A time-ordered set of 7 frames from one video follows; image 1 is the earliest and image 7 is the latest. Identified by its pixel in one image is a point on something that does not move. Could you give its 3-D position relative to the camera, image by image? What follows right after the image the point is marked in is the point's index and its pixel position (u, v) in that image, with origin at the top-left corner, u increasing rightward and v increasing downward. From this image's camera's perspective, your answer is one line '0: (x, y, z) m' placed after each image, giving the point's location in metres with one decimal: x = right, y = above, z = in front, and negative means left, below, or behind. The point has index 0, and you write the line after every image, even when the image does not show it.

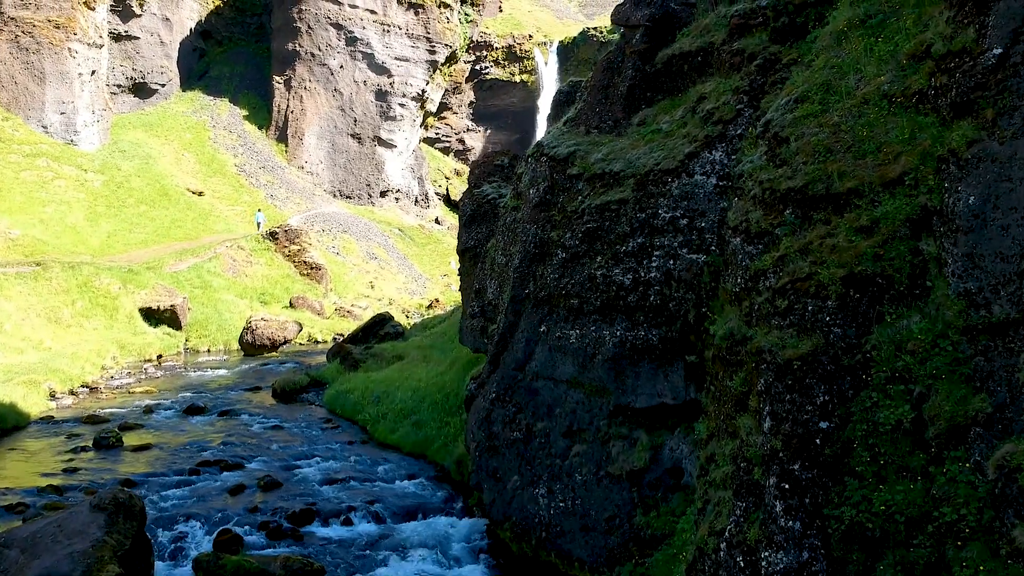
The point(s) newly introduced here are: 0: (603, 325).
0: (+1.0, -0.4, +10.3) m
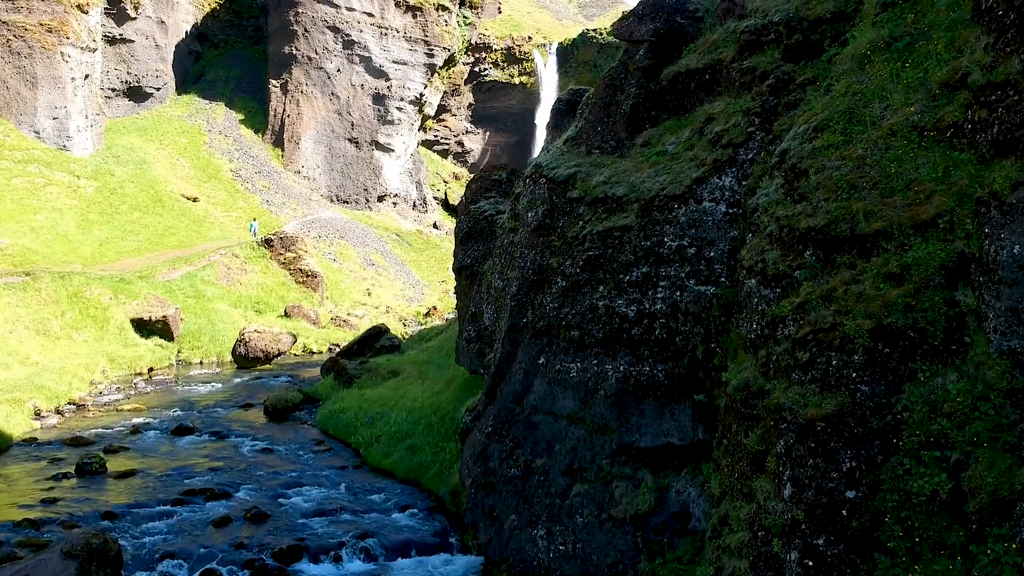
0: (+1.0, -0.7, +9.7) m
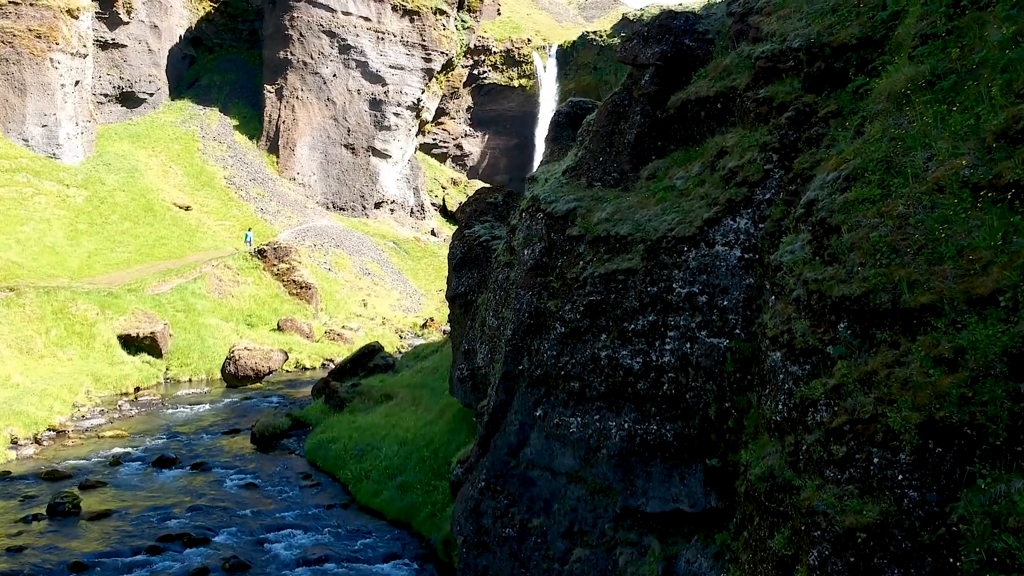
0: (+0.9, -1.2, +8.9) m
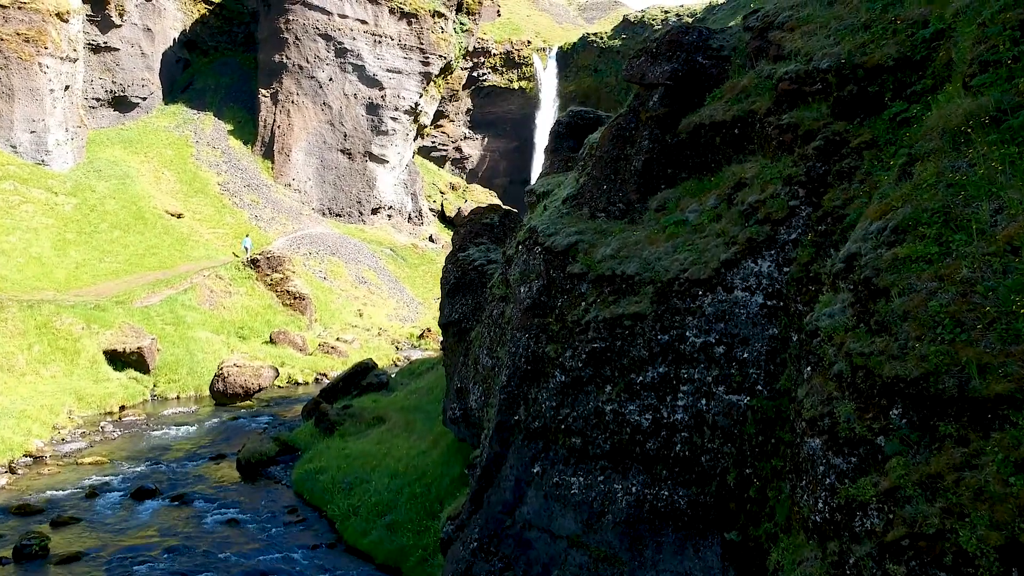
0: (+0.9, -1.6, +8.0) m
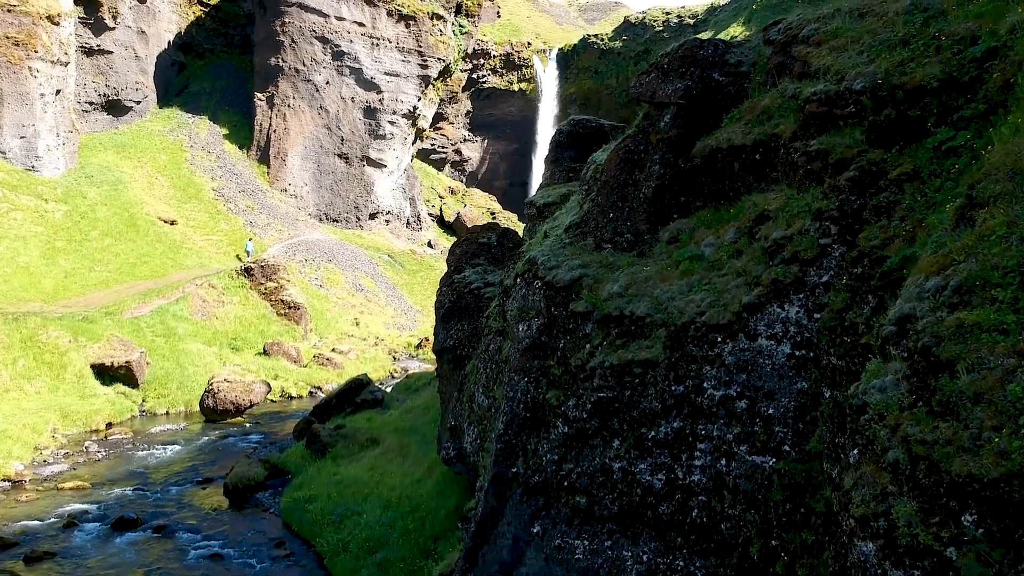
0: (+0.8, -2.0, +7.2) m
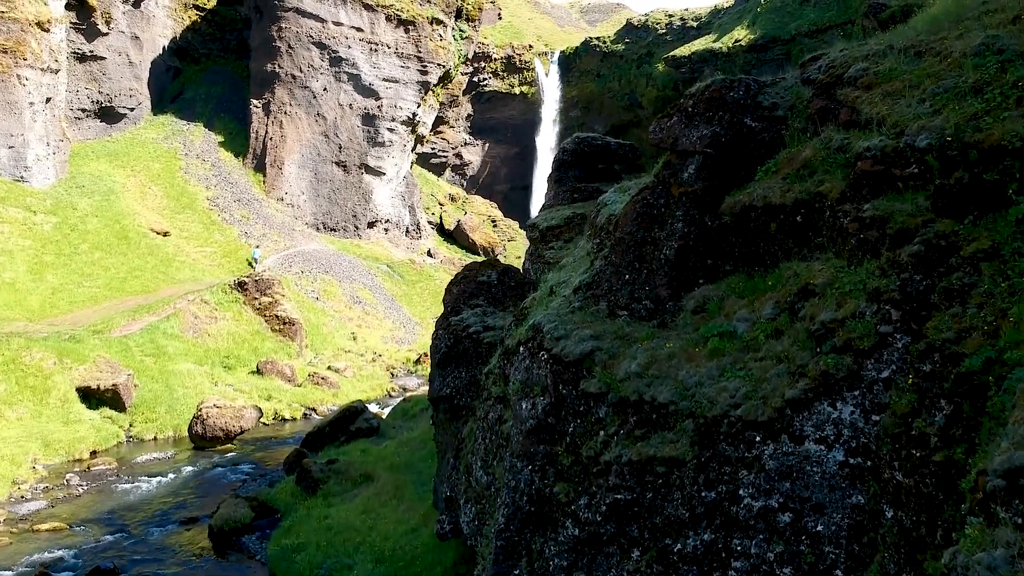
0: (+0.9, -2.5, +6.2) m
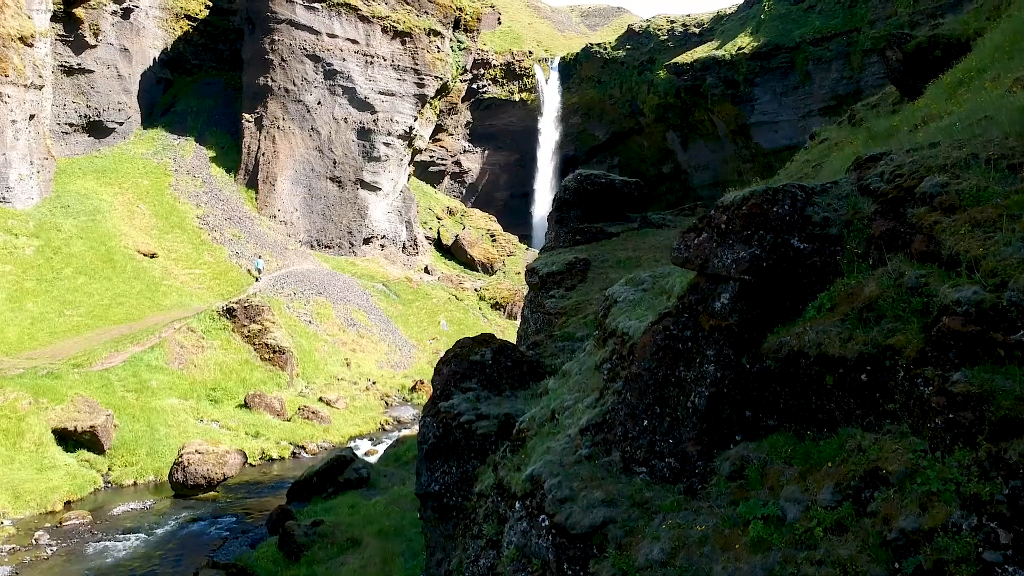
0: (+0.8, -3.5, +4.9) m
